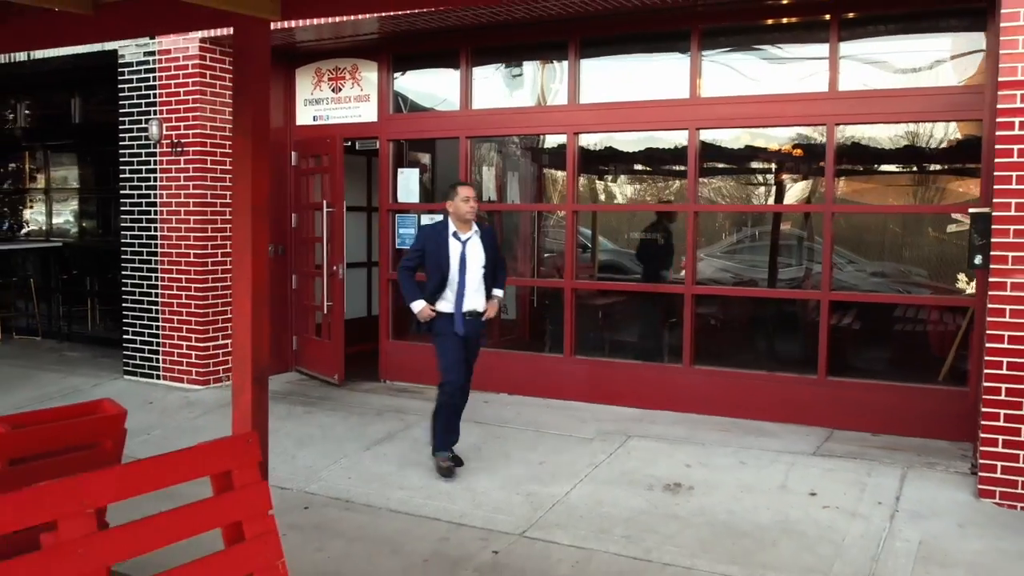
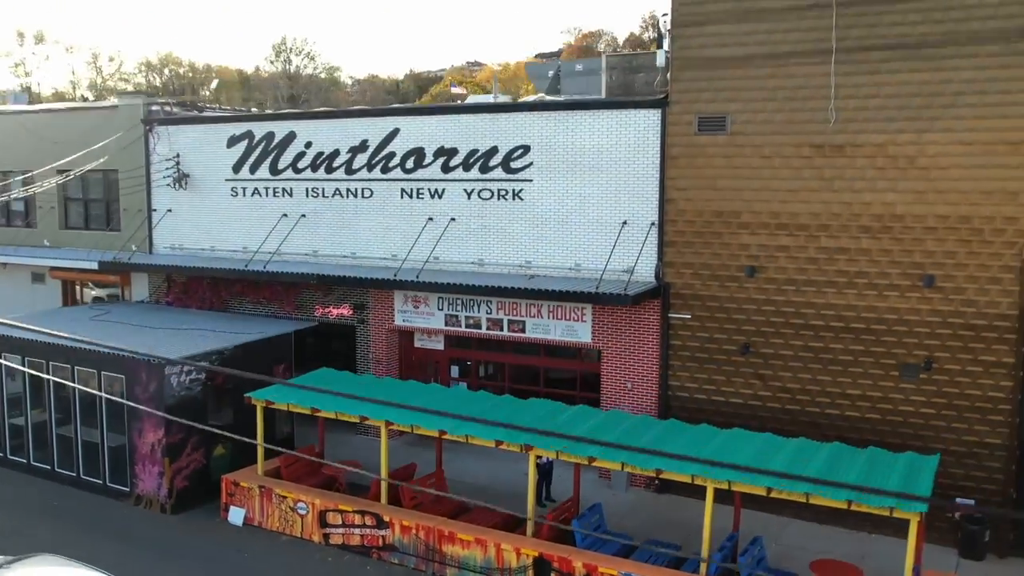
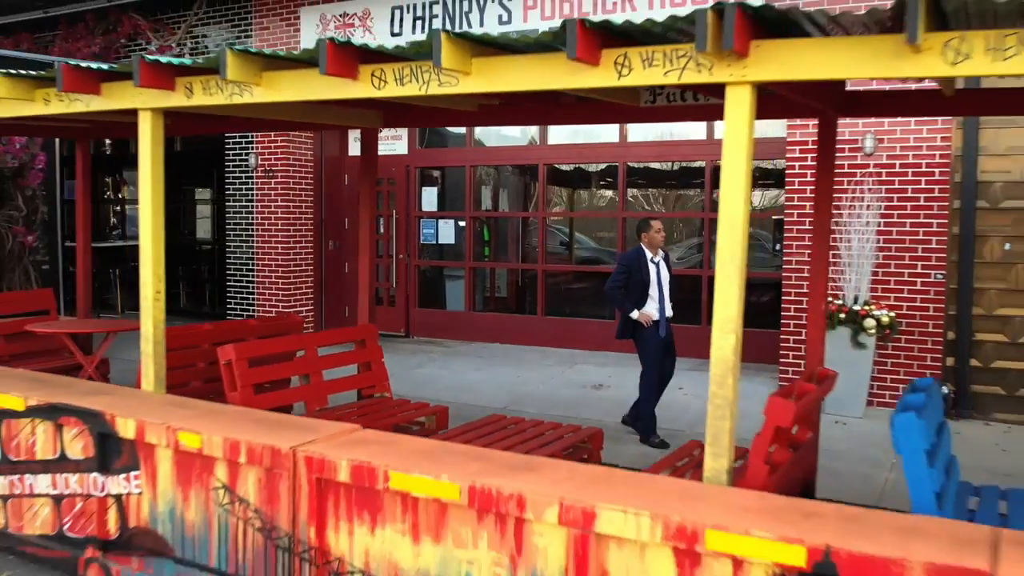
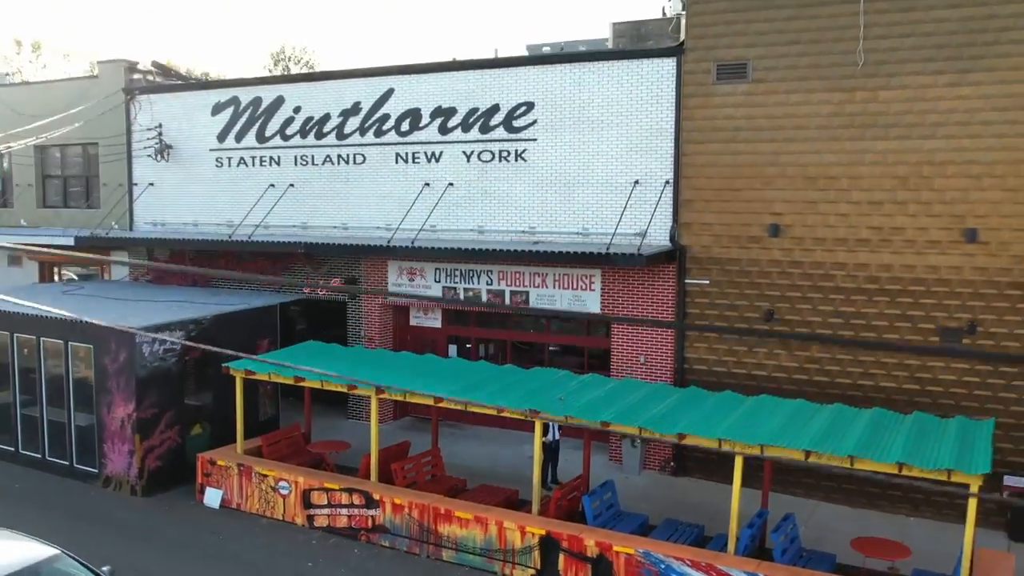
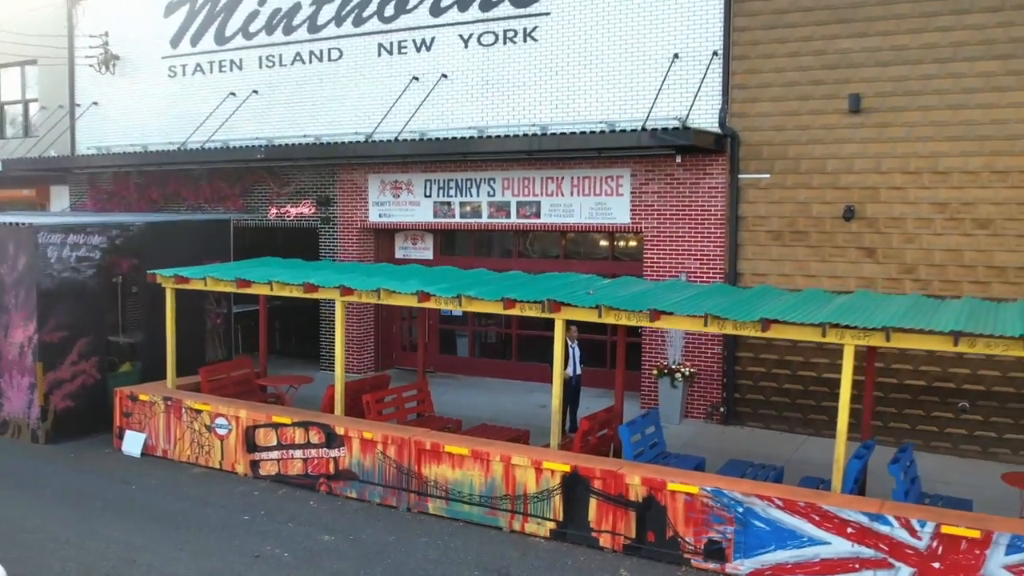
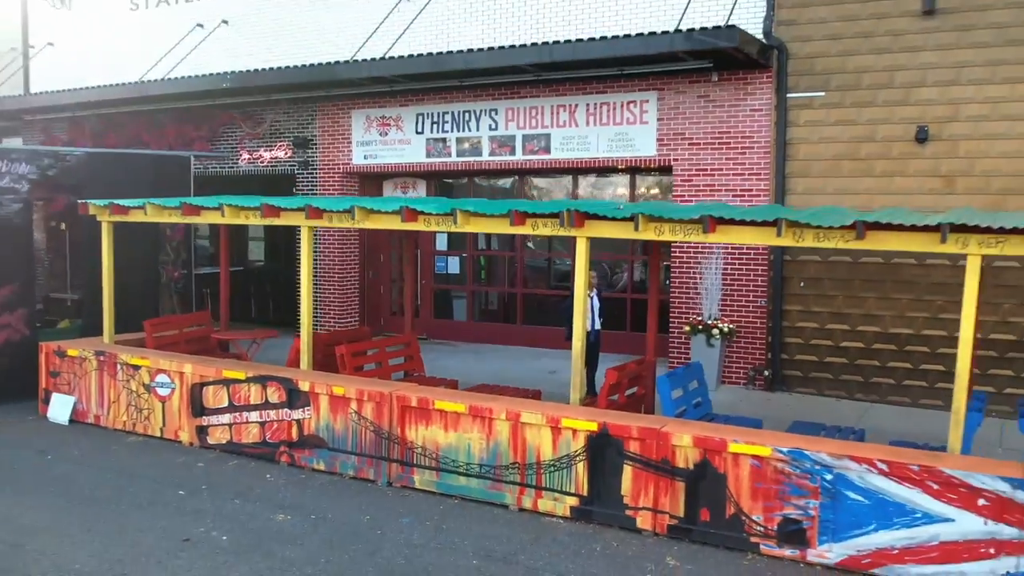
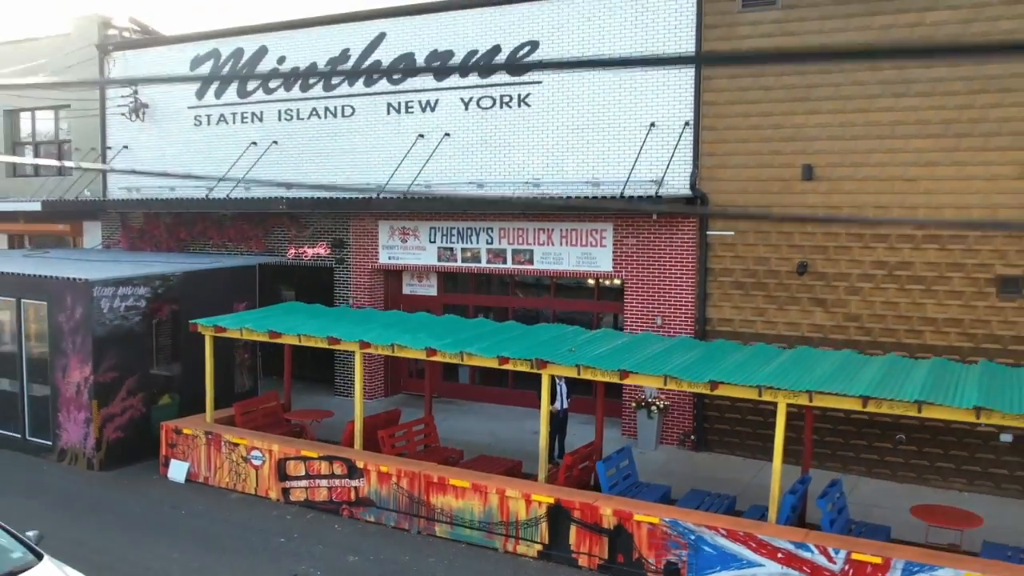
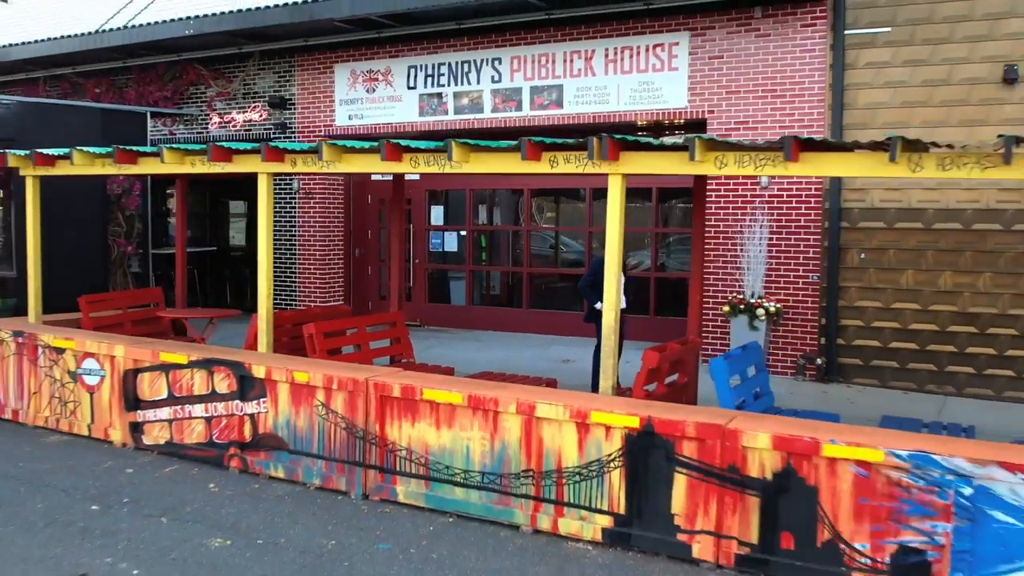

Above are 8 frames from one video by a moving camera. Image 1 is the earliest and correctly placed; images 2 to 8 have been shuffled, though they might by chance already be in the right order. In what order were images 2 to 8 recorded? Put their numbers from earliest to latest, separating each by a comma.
3, 8, 6, 5, 7, 4, 2
